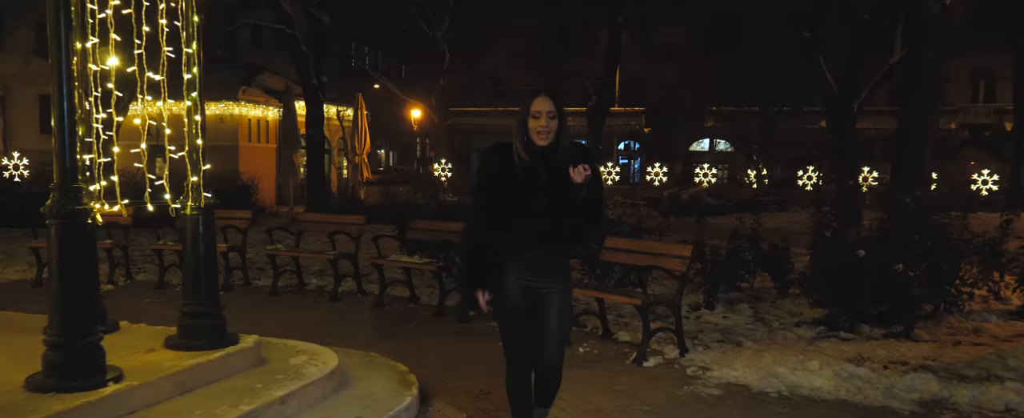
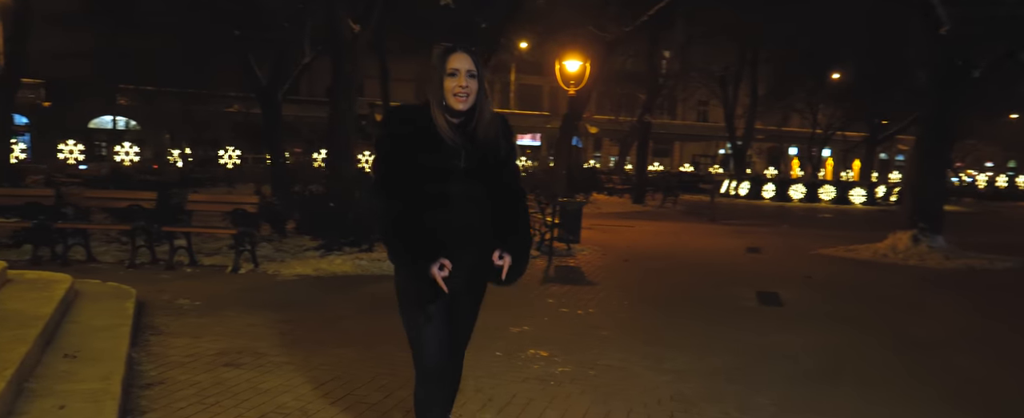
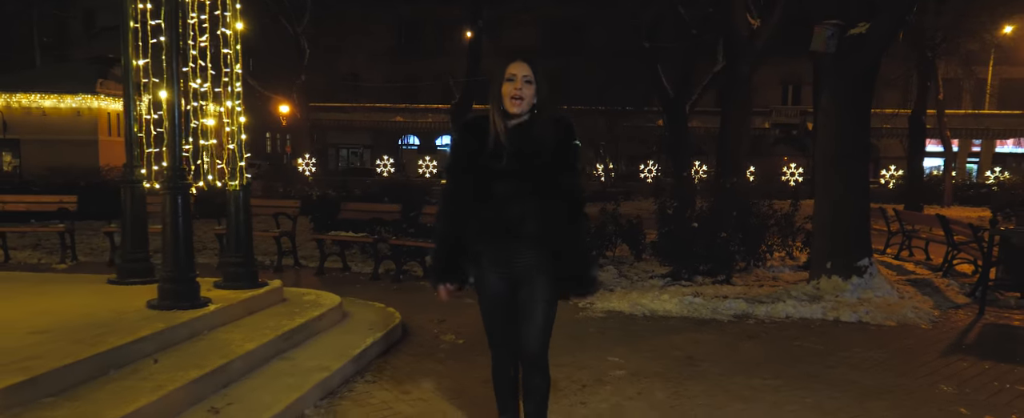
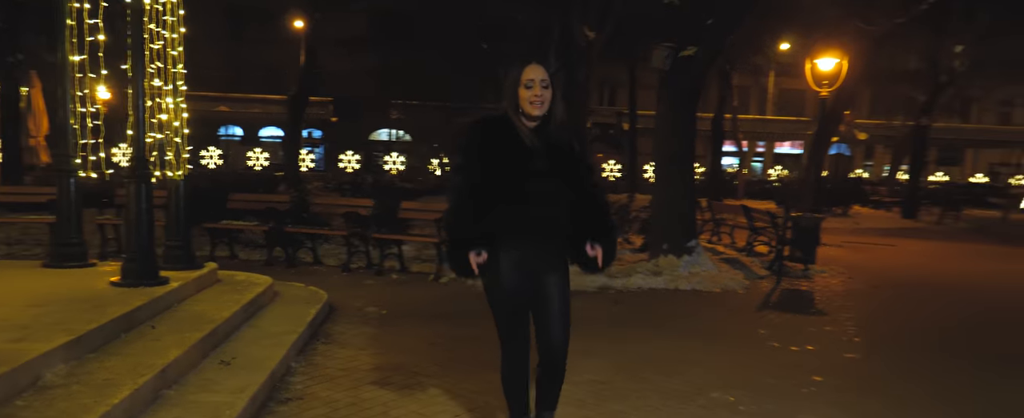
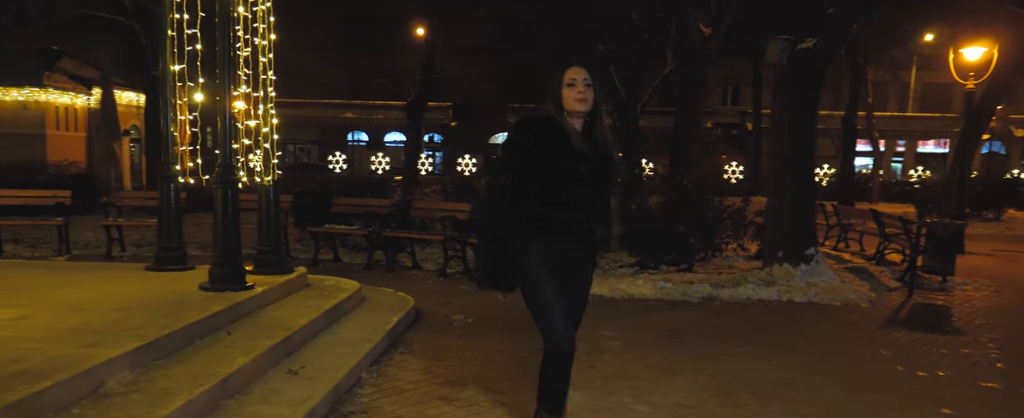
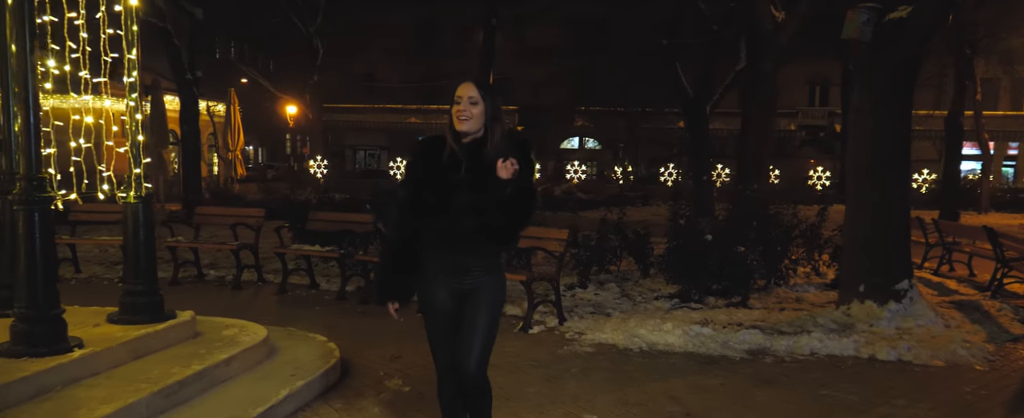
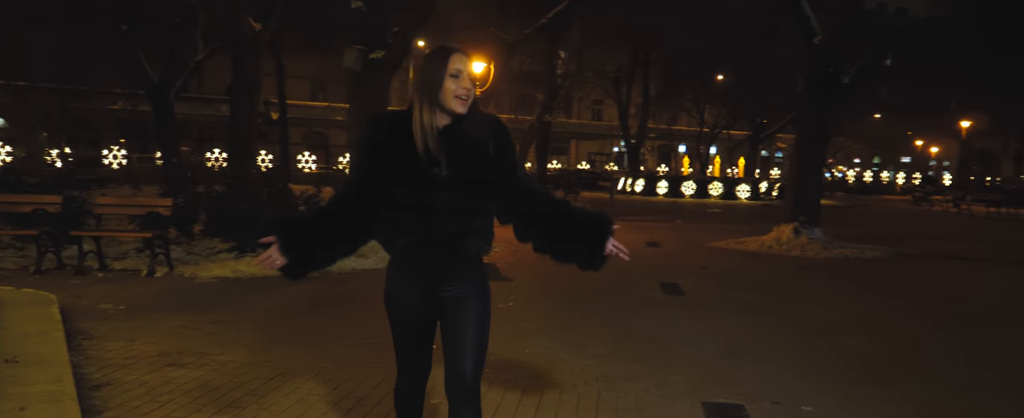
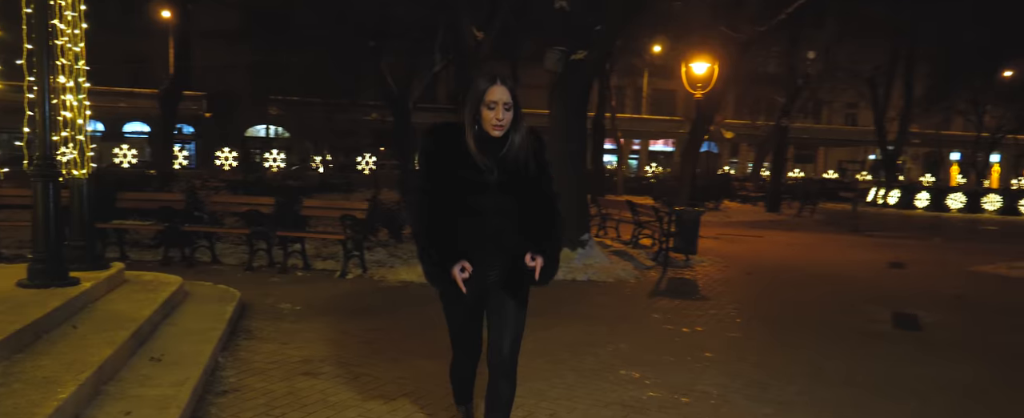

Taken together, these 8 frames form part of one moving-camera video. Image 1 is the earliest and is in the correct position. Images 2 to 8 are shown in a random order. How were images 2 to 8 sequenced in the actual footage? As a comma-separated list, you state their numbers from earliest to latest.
6, 3, 5, 4, 8, 2, 7
